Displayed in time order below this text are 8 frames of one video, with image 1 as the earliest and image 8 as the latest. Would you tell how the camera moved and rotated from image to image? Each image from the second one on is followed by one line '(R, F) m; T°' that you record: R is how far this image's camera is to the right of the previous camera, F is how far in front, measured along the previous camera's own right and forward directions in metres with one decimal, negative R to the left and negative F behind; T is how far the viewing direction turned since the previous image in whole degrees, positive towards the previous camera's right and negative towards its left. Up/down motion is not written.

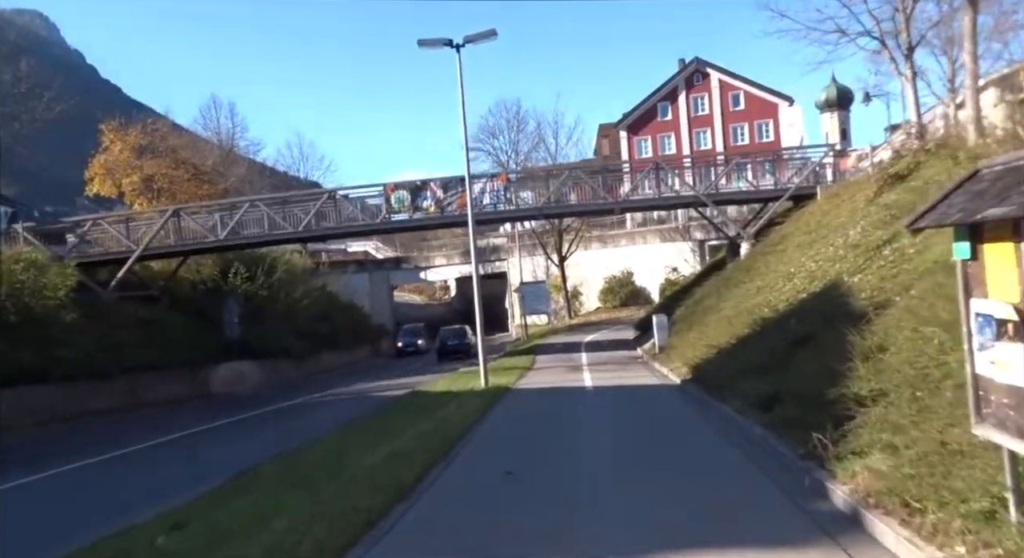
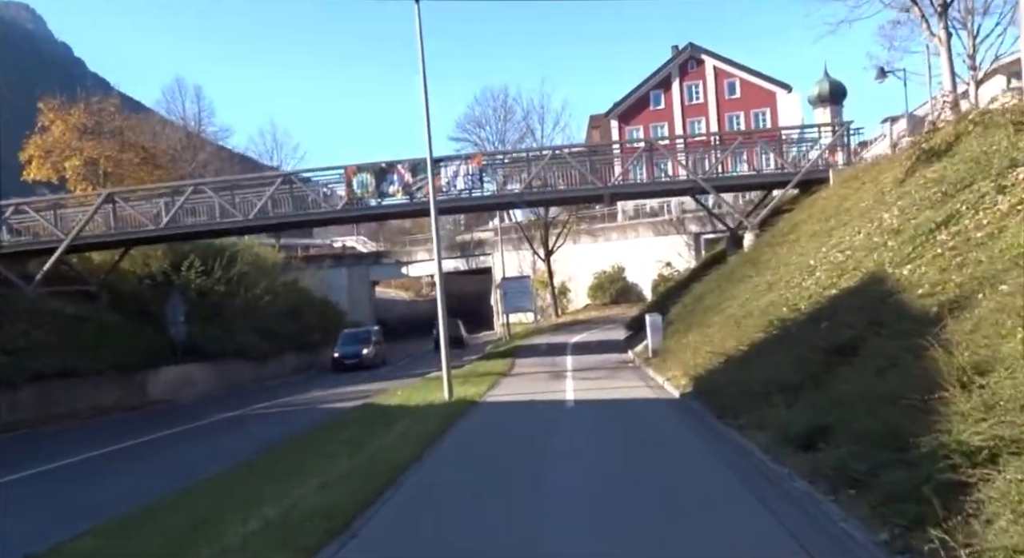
(+0.5, +3.4) m; +1°
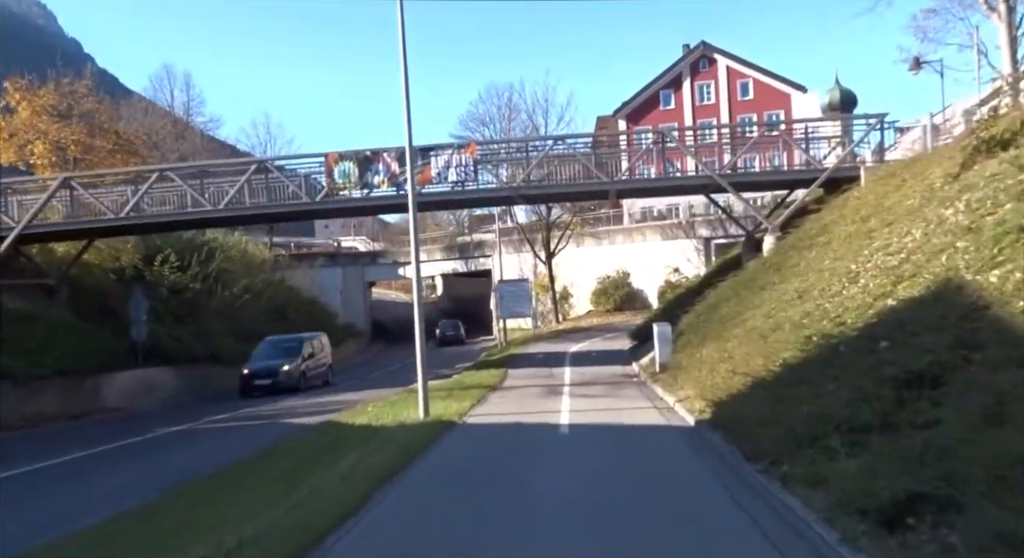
(+0.3, +2.7) m; 0°
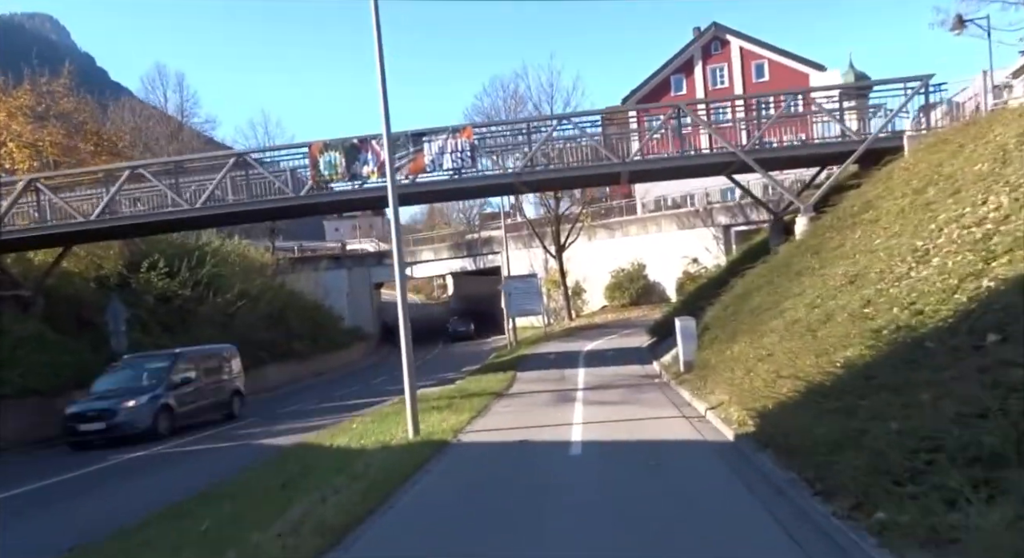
(+0.2, +2.4) m; -1°
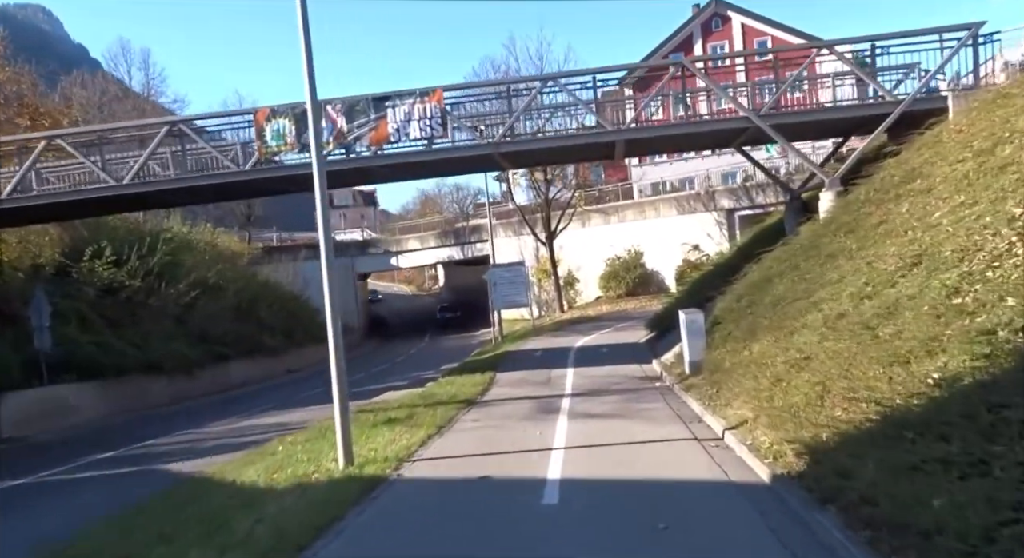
(+0.5, +3.2) m; 0°
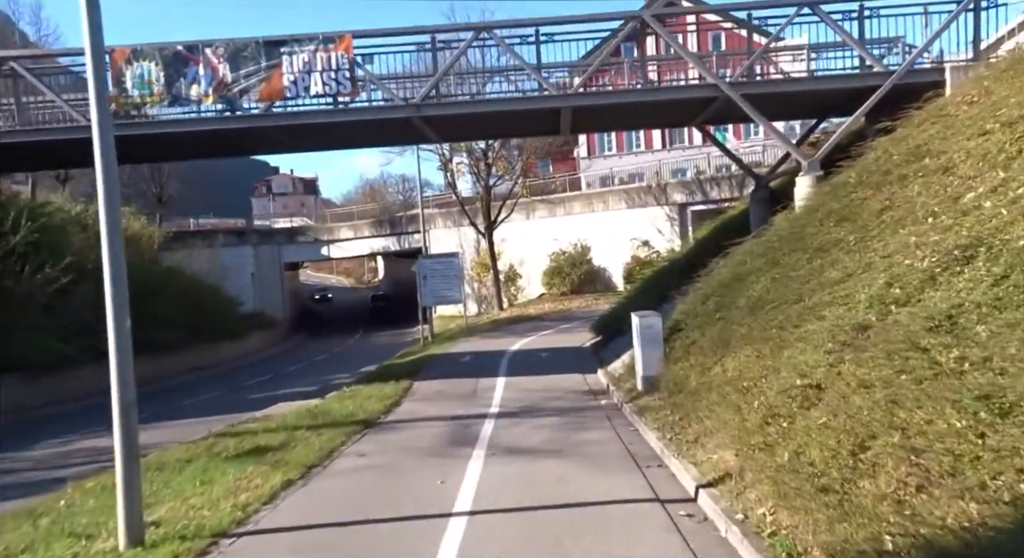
(+0.6, +3.4) m; +4°
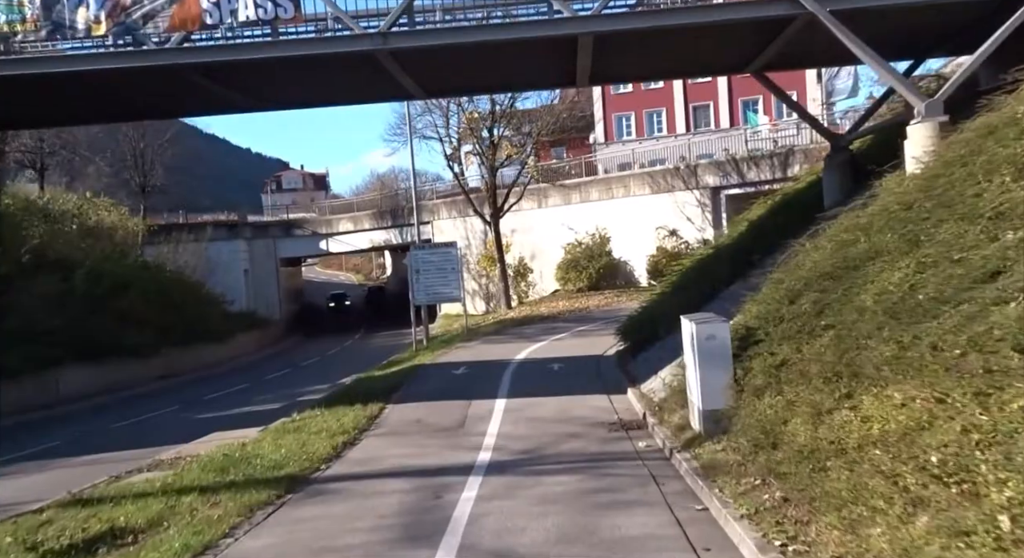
(+0.2, +4.5) m; -1°
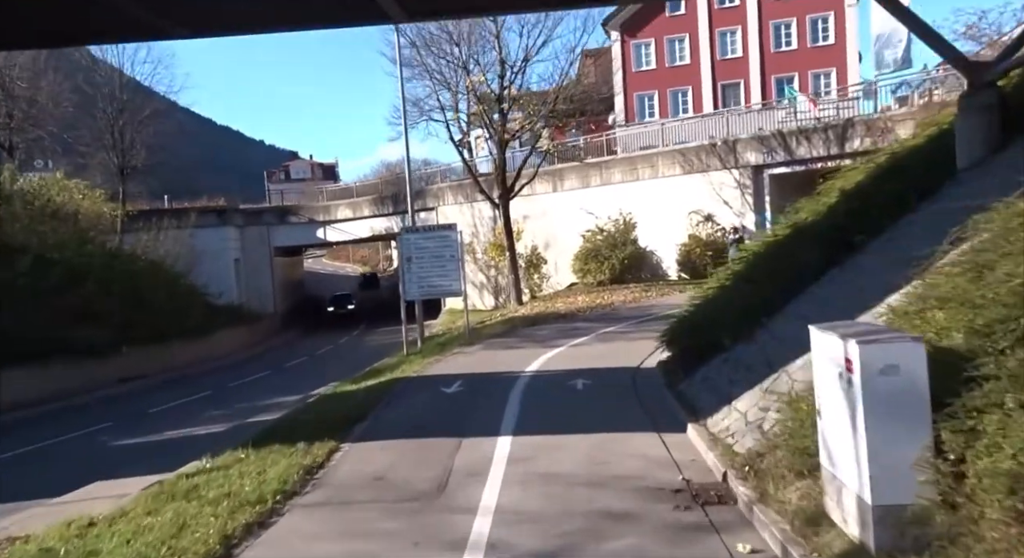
(0.0, +4.5) m; -1°
